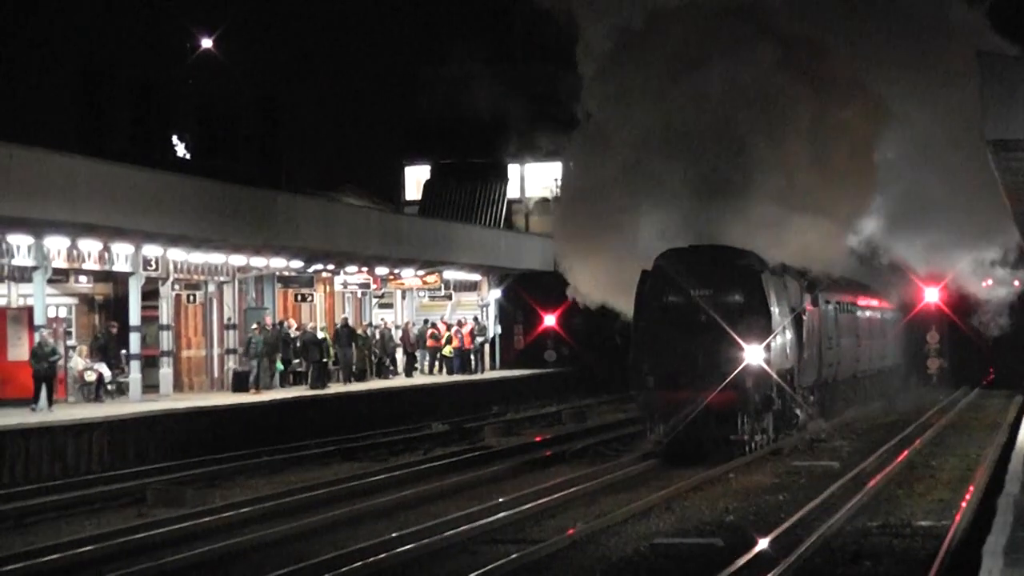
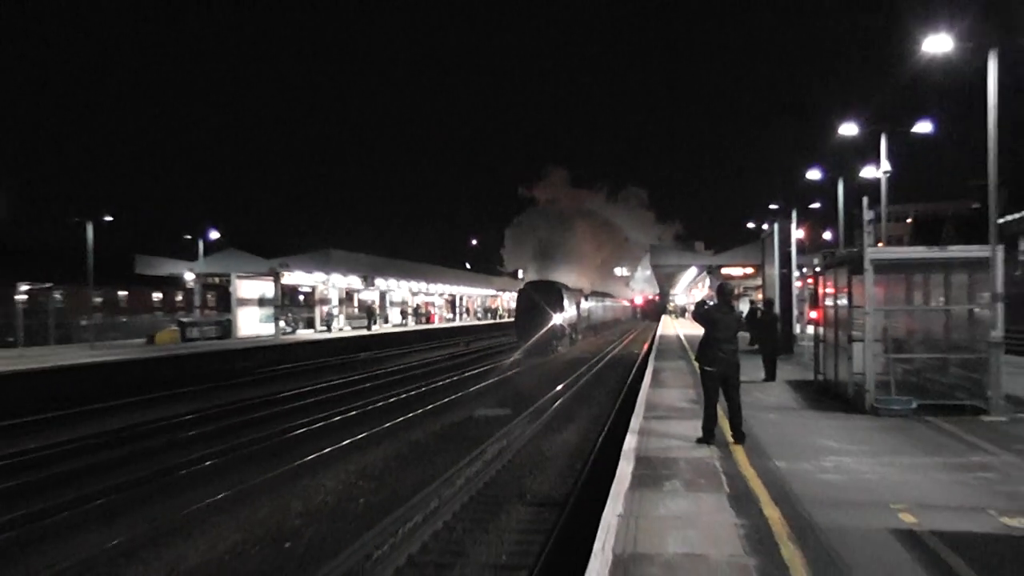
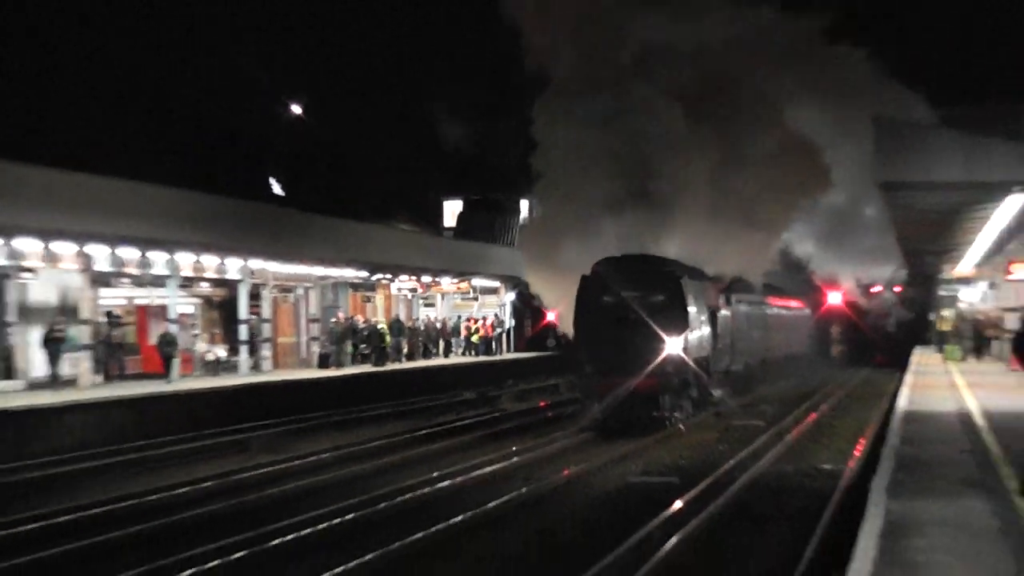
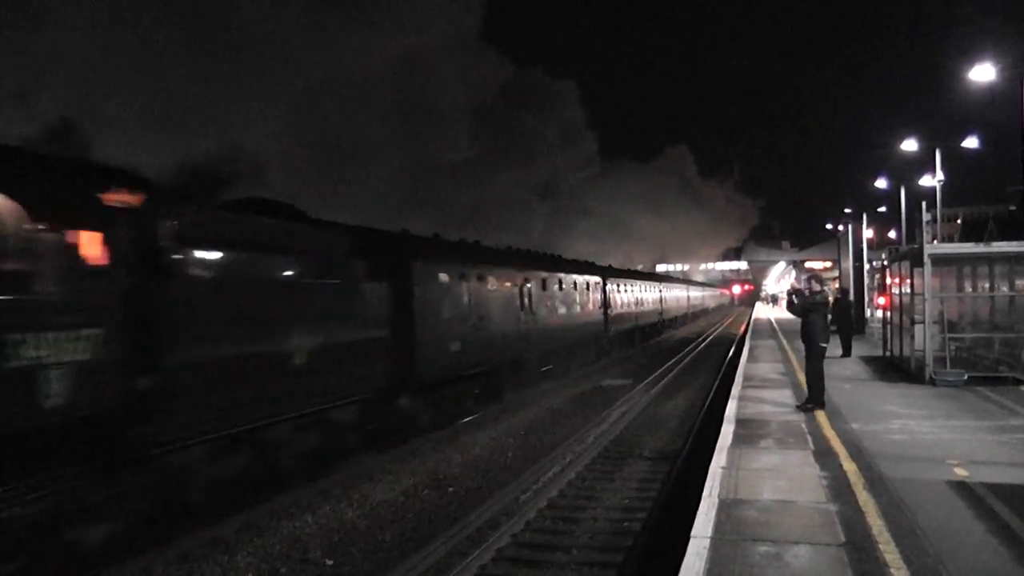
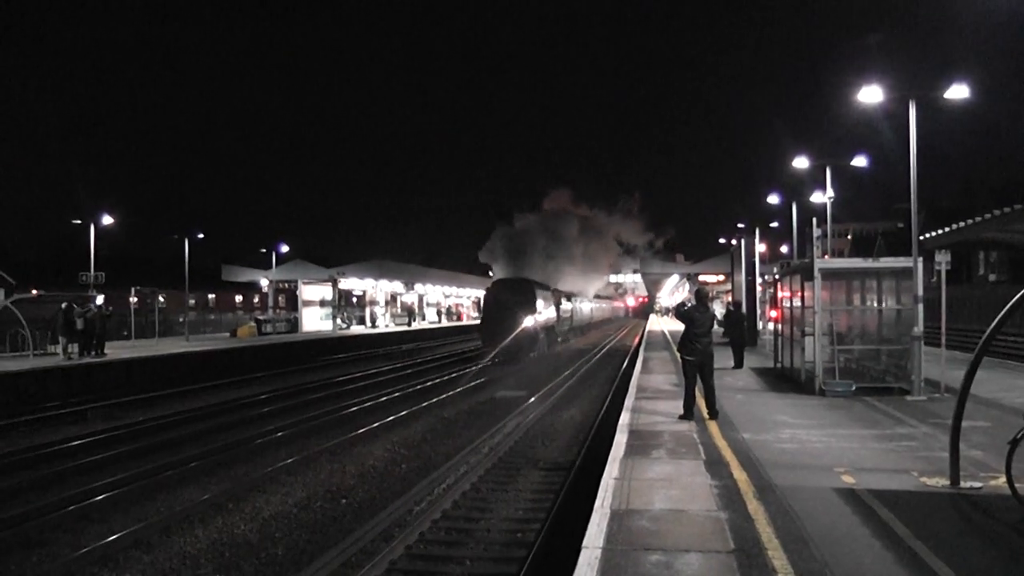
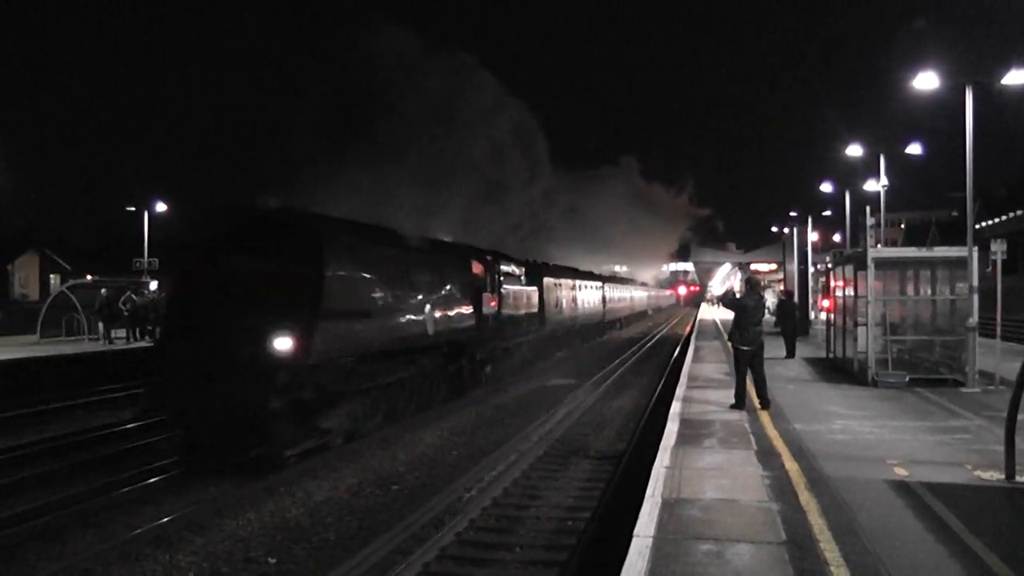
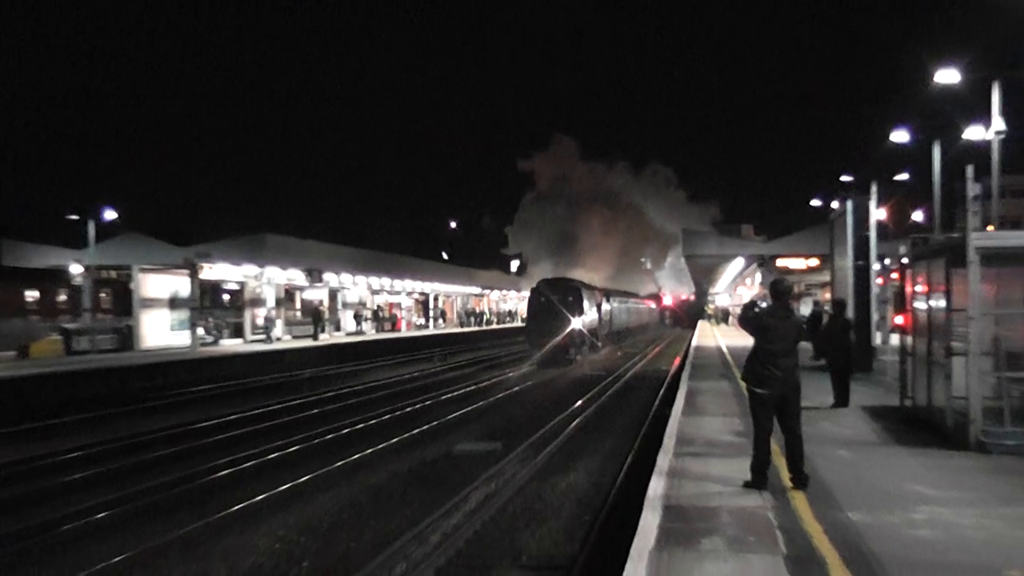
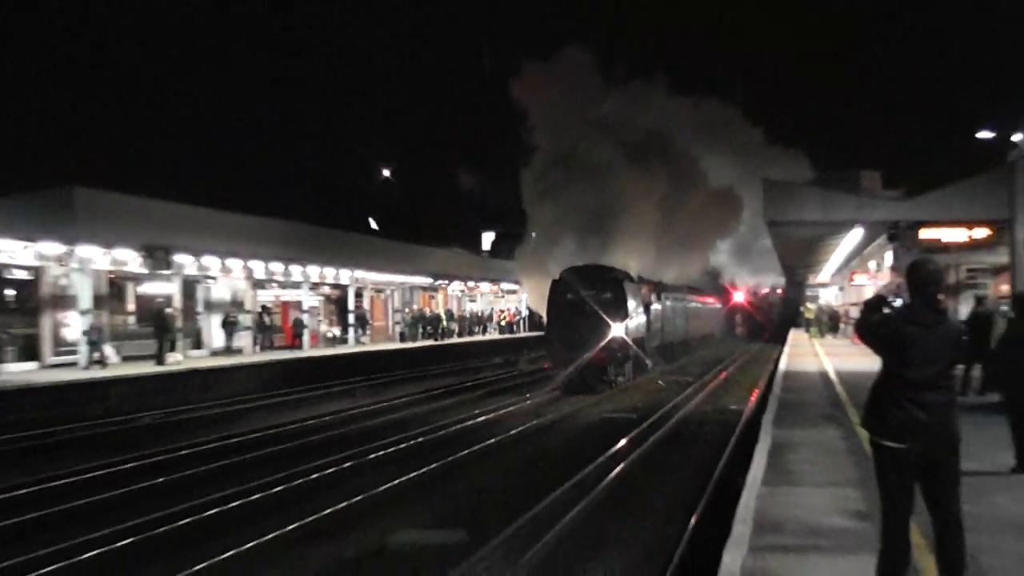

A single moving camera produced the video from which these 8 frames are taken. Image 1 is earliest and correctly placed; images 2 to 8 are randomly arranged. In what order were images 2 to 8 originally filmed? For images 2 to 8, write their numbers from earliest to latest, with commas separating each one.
3, 8, 7, 2, 5, 6, 4
